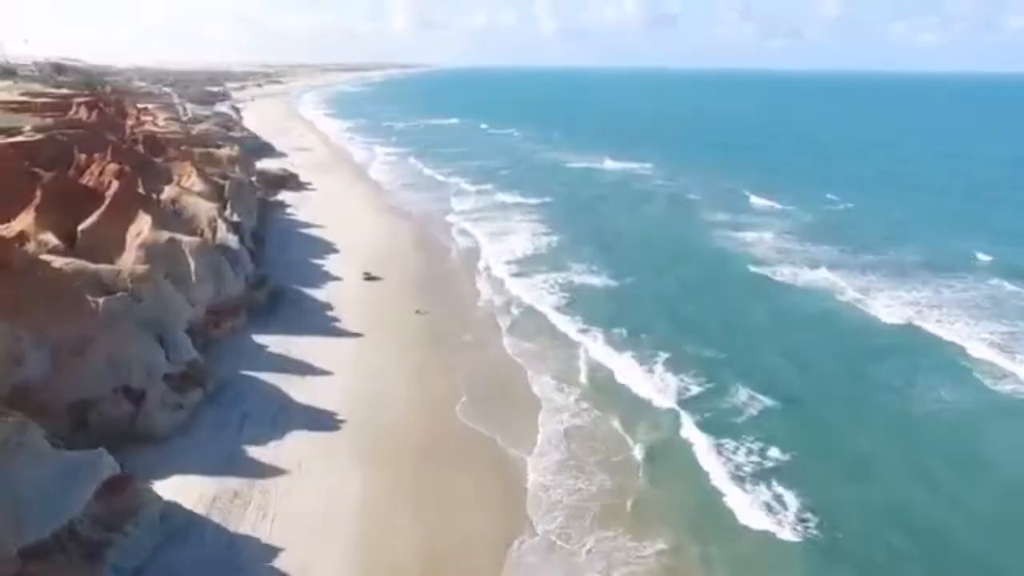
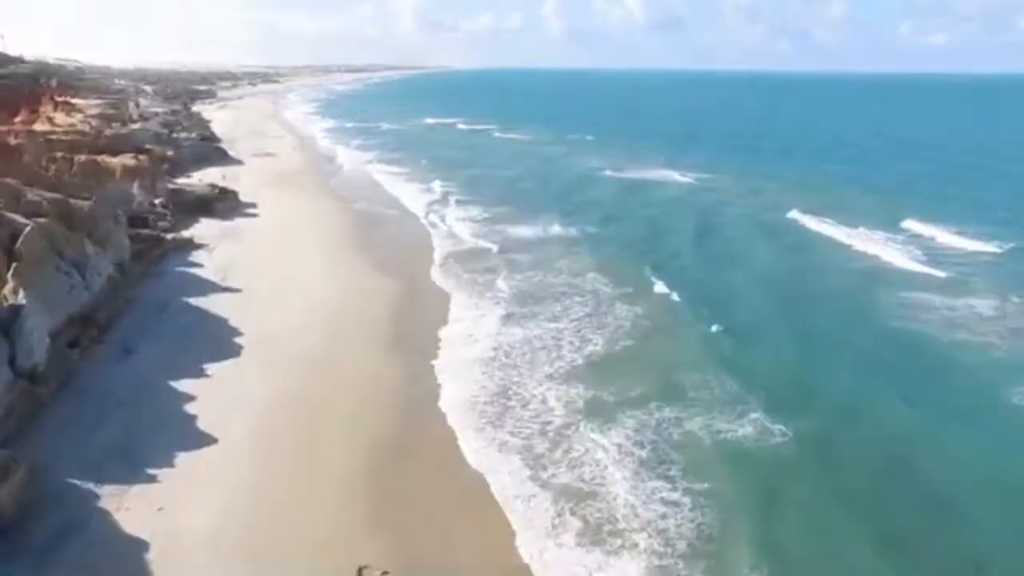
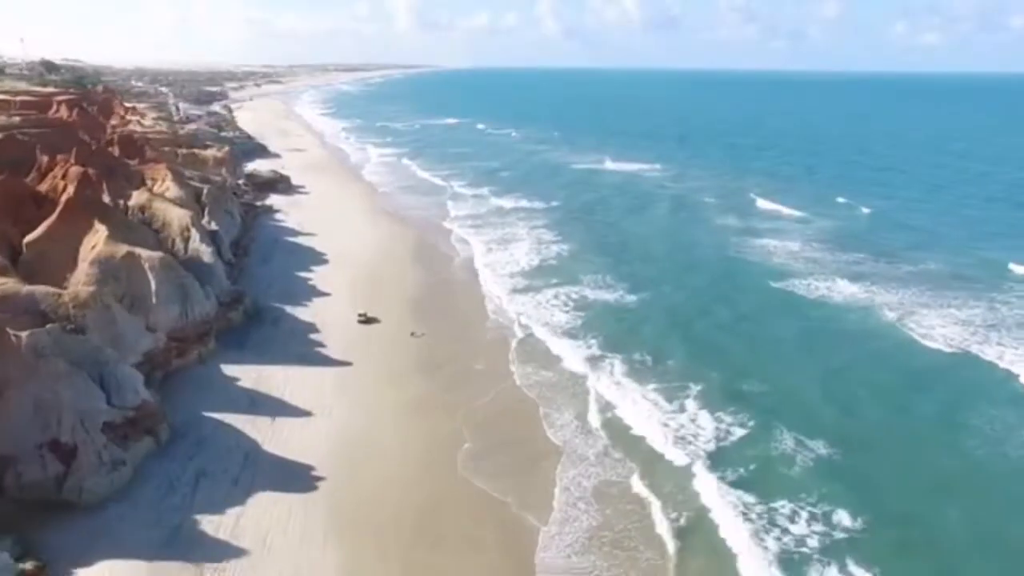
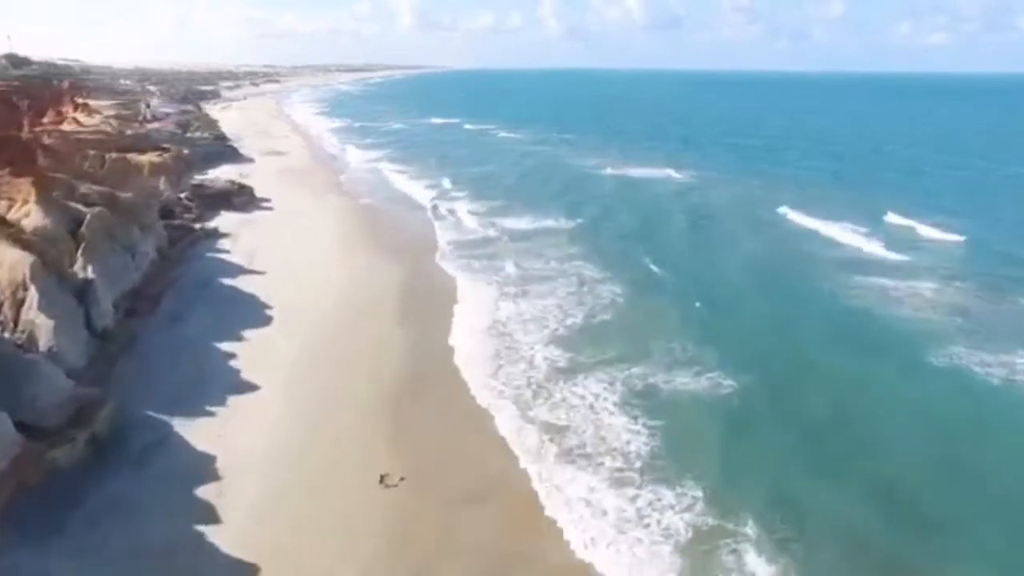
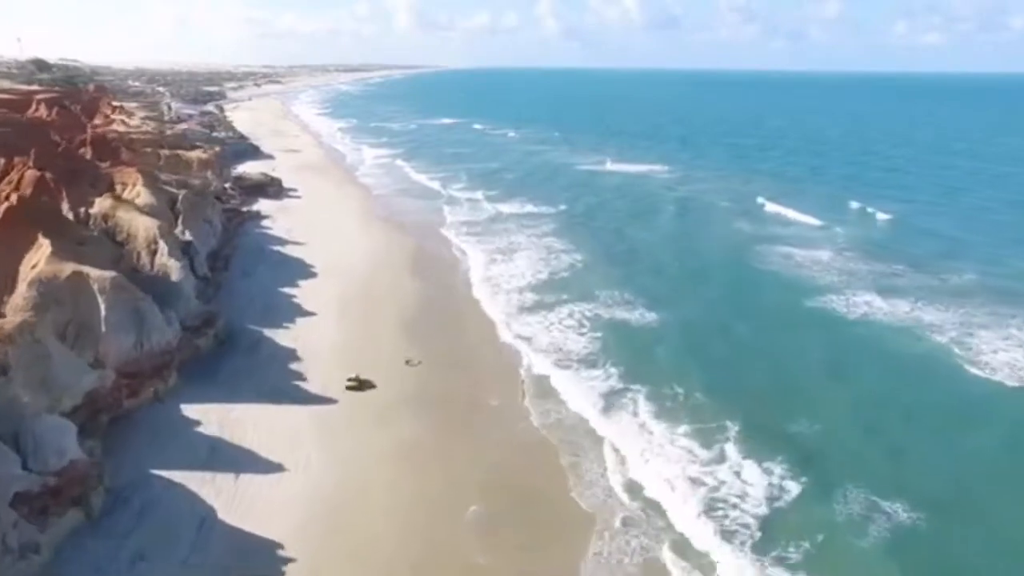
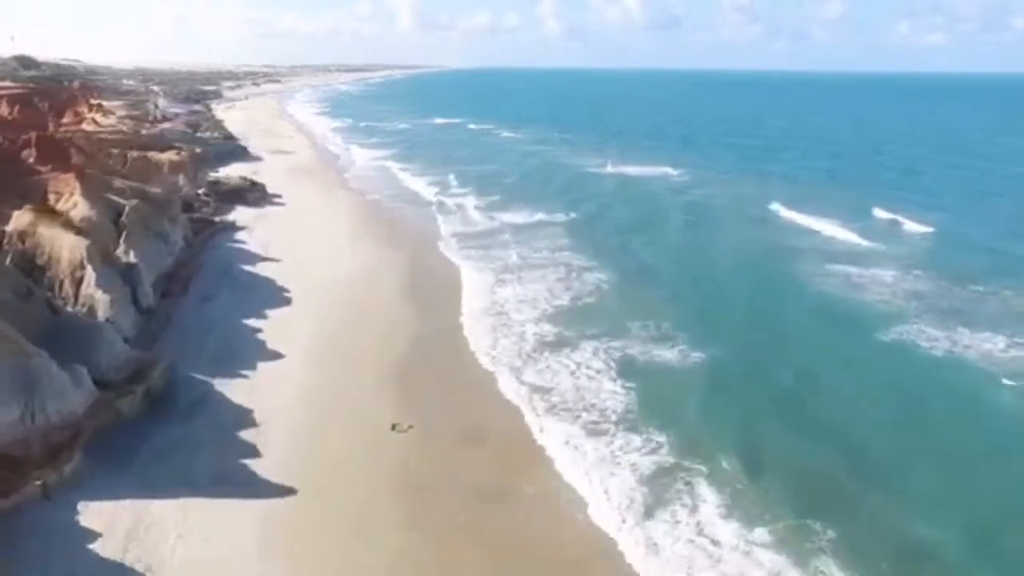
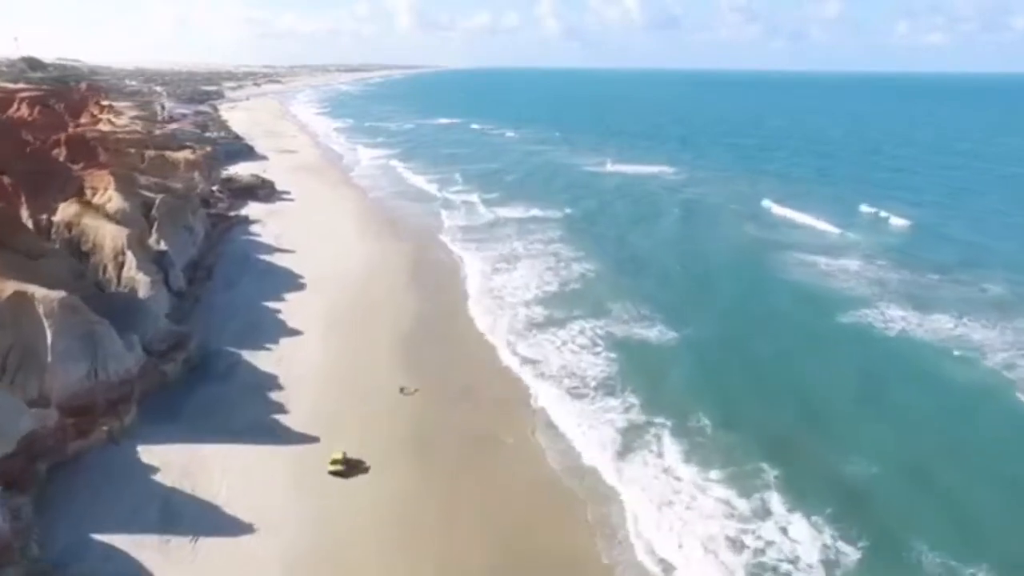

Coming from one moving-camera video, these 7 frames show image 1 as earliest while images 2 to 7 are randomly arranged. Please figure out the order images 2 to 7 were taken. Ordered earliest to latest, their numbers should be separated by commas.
3, 5, 7, 6, 4, 2
